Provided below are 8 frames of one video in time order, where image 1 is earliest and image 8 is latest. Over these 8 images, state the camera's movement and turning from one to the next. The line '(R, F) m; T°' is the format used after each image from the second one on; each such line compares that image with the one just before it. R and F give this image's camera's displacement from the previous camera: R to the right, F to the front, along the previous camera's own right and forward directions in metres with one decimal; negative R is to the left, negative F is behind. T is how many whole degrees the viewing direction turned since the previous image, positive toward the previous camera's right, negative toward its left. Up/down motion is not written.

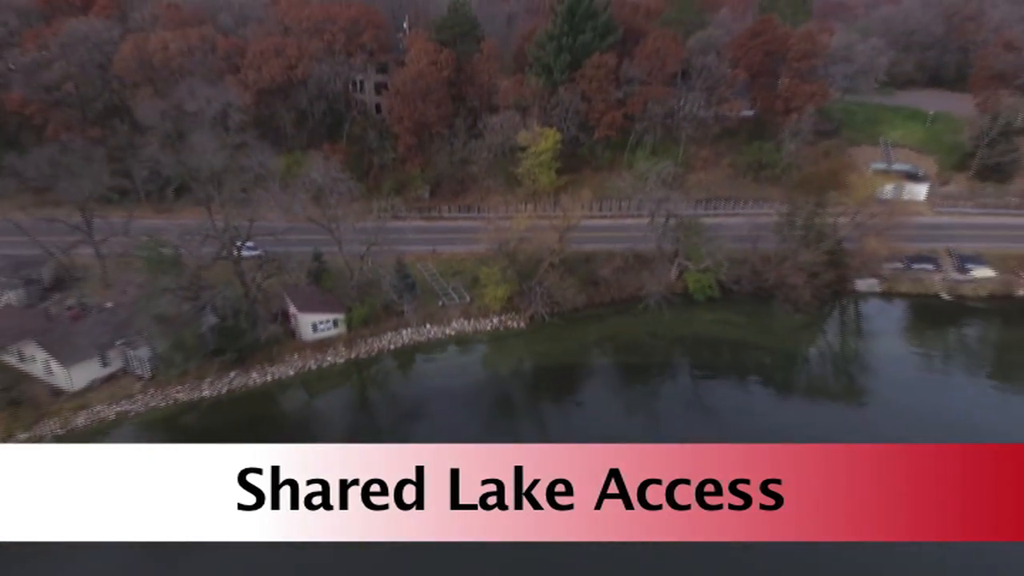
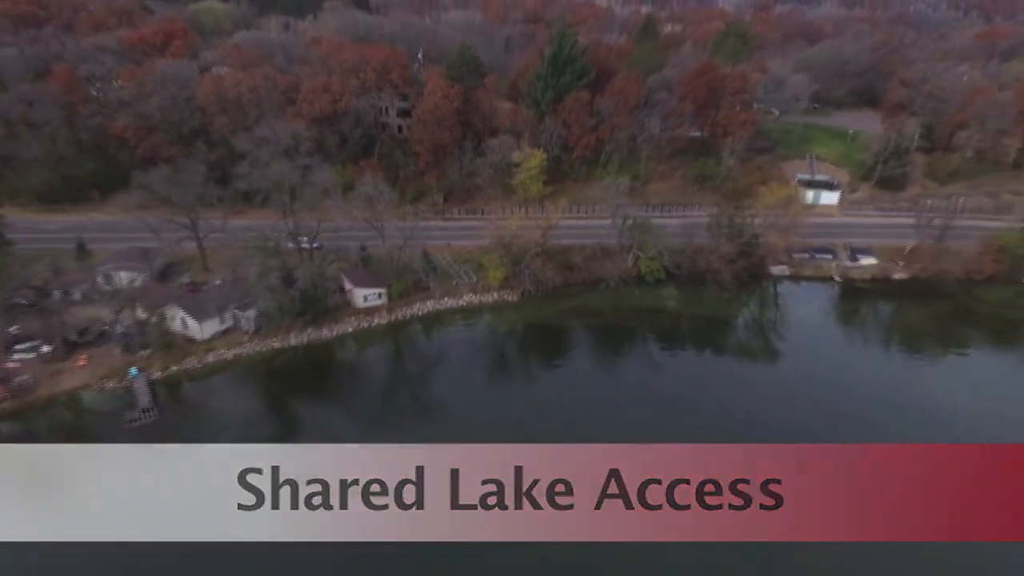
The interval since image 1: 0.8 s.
(+0.1, -2.7) m; 0°
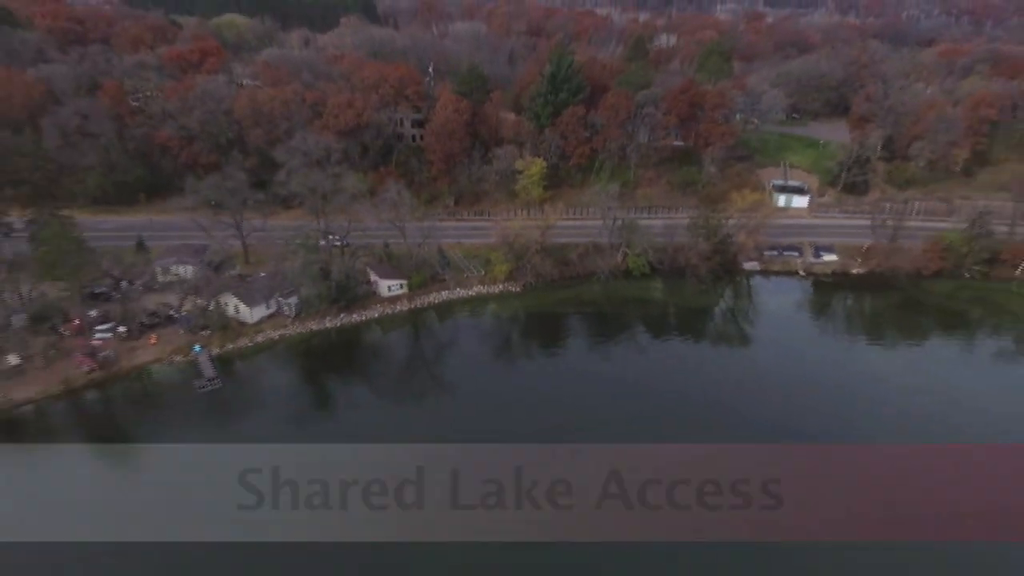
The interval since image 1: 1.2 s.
(0.0, -1.5) m; 0°
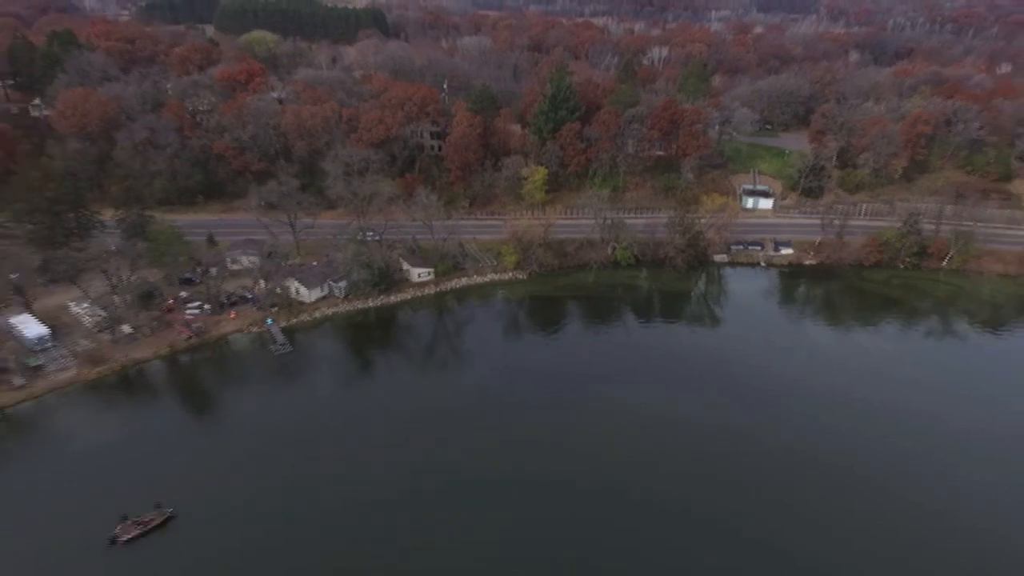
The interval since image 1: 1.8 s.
(-0.2, -2.4) m; 0°
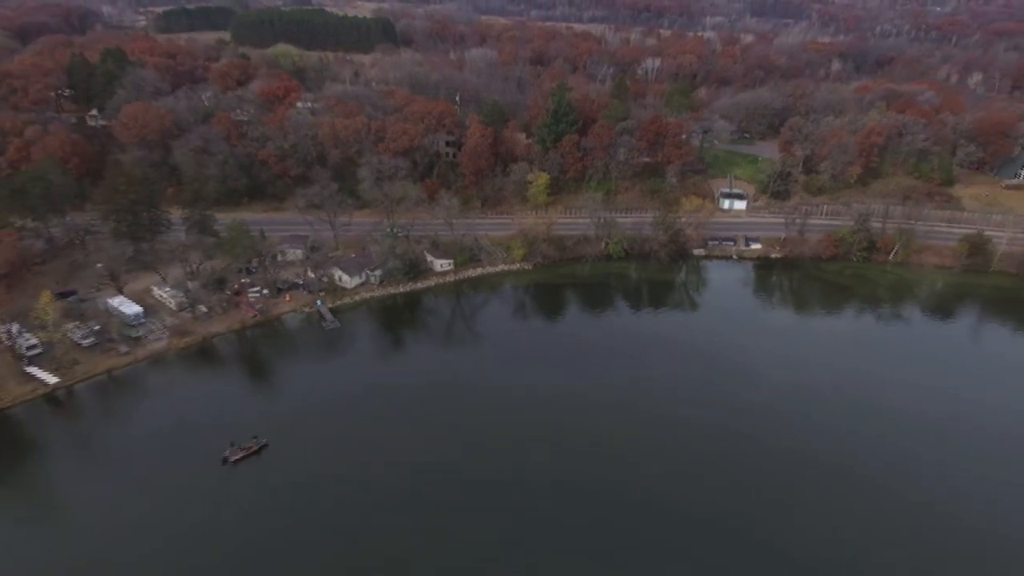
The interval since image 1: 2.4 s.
(-0.2, -2.5) m; 0°
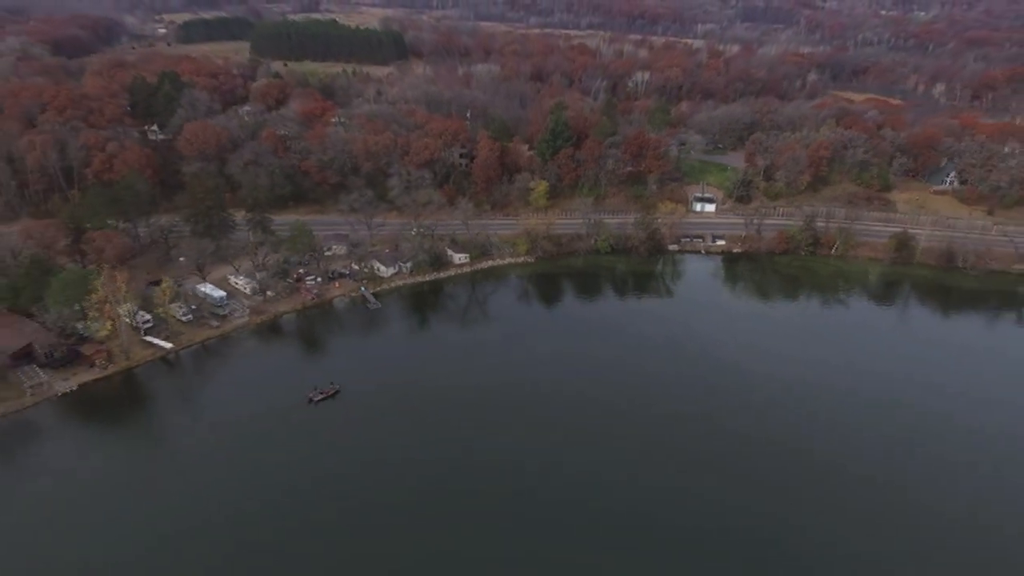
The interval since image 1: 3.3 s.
(-0.2, -3.5) m; 0°
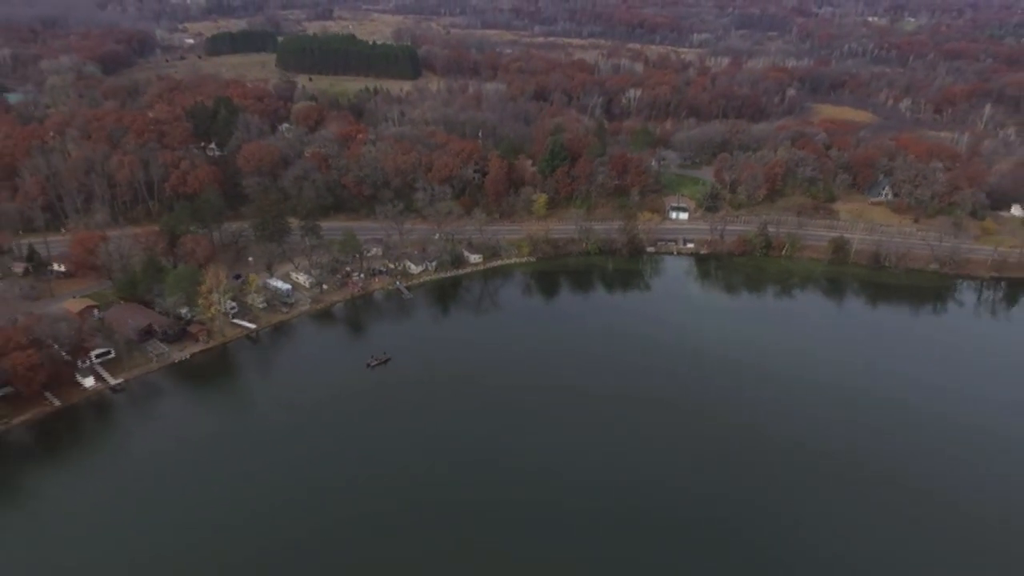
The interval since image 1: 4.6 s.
(0.0, -4.4) m; 0°
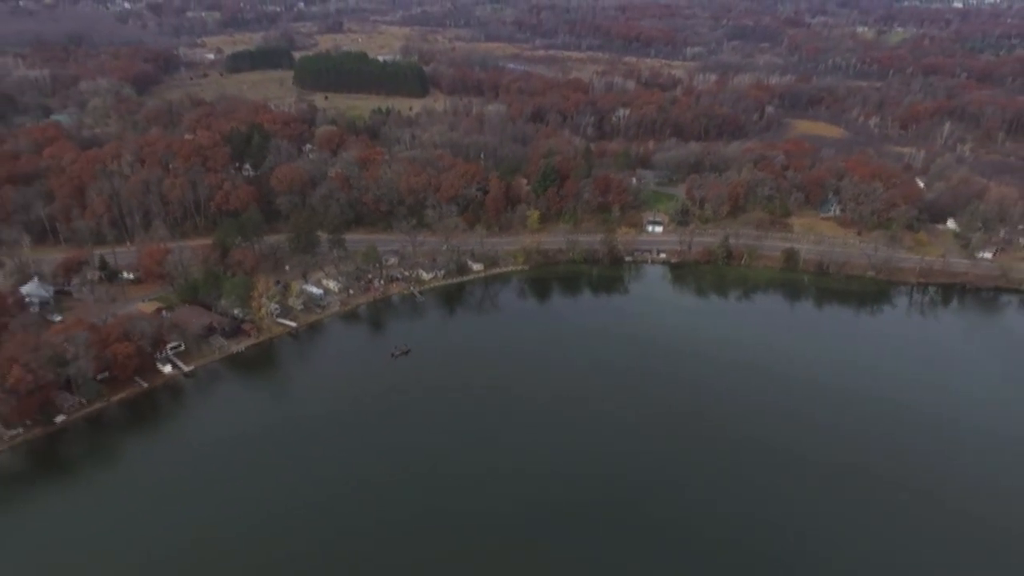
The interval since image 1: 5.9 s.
(+0.3, -4.2) m; 0°
